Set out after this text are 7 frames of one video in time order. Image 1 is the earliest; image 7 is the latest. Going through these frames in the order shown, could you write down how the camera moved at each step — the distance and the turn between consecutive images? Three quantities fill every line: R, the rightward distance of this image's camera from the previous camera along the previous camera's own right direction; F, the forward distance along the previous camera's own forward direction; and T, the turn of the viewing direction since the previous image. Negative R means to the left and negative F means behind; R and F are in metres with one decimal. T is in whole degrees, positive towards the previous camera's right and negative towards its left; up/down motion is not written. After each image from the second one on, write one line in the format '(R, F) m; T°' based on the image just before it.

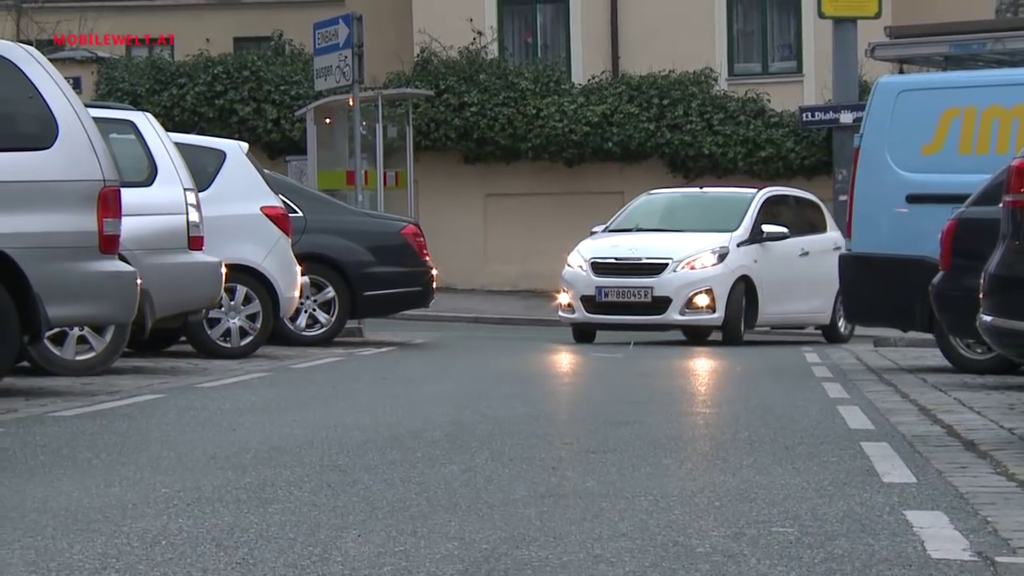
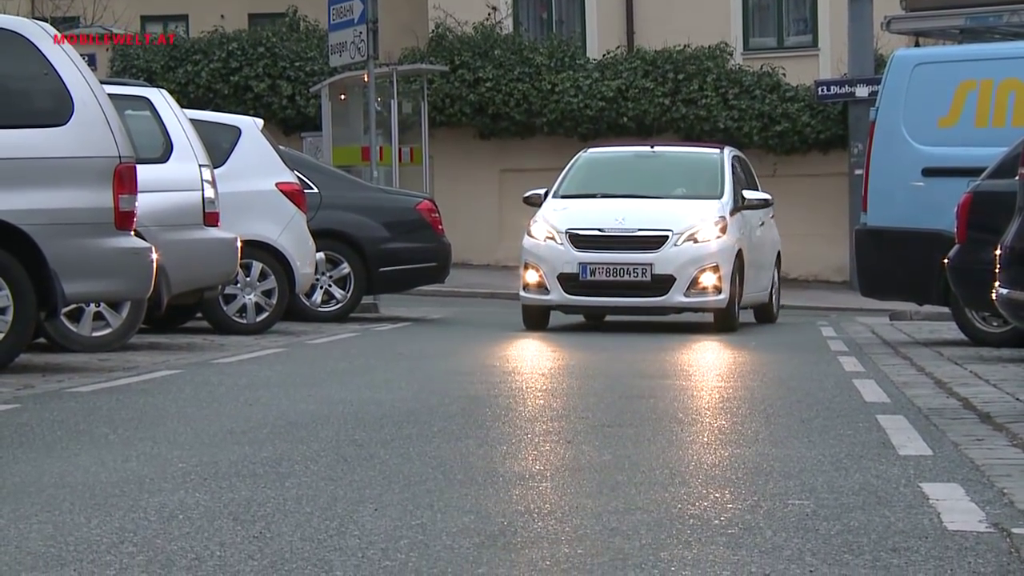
(0.0, 0.0) m; -1°
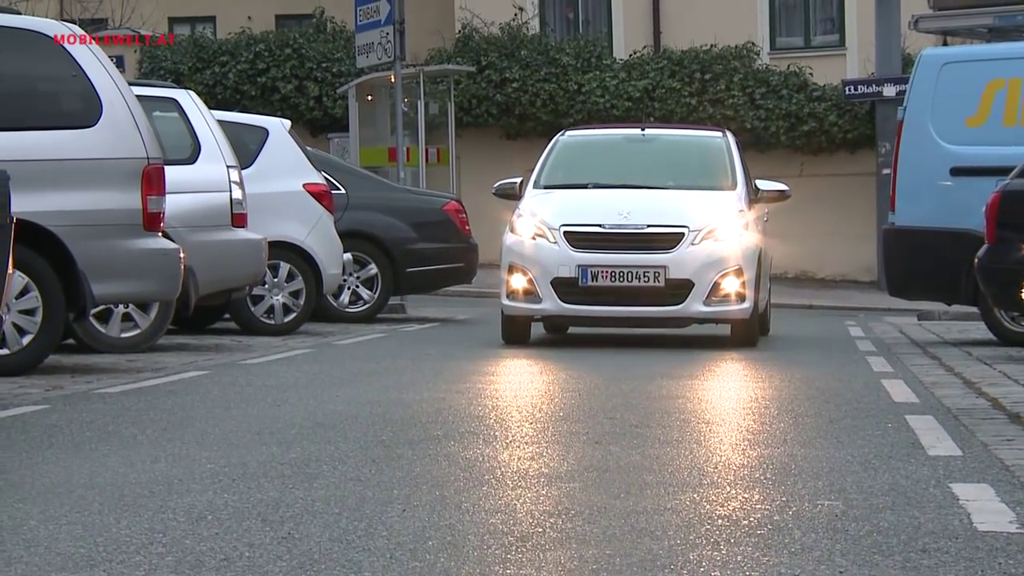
(0.0, 0.0) m; -1°
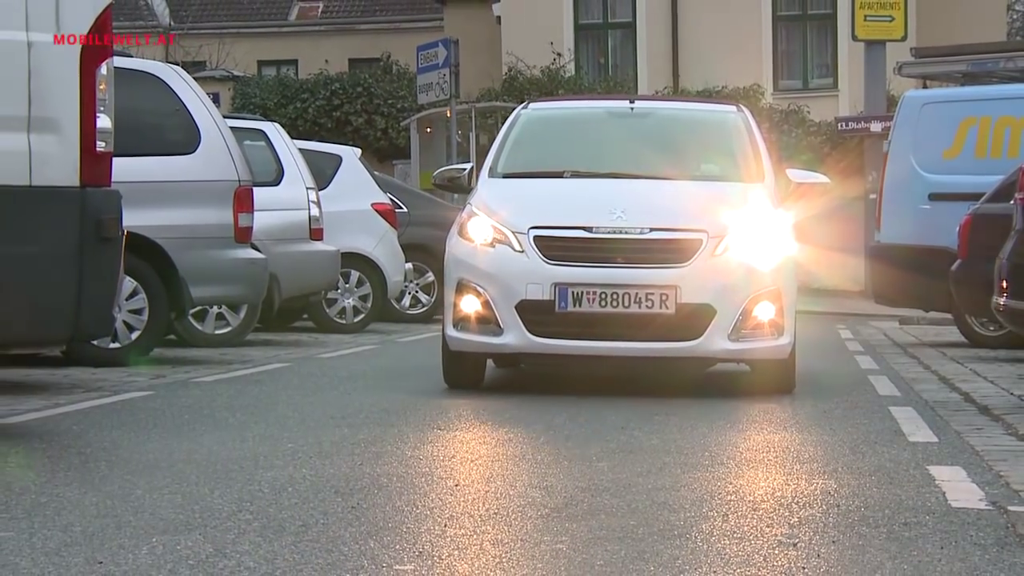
(0.0, -1.1) m; -1°
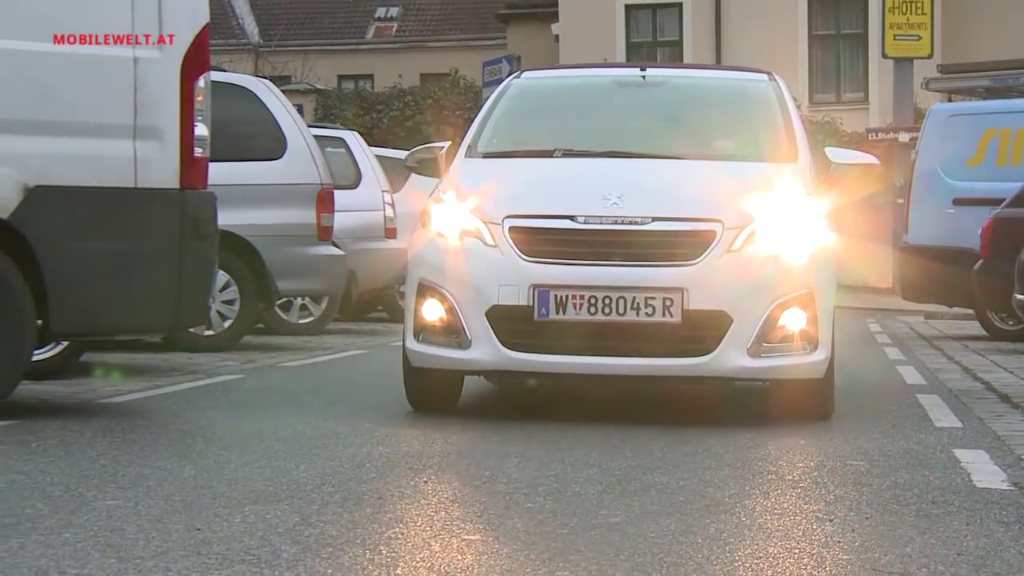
(0.0, -0.7) m; -1°
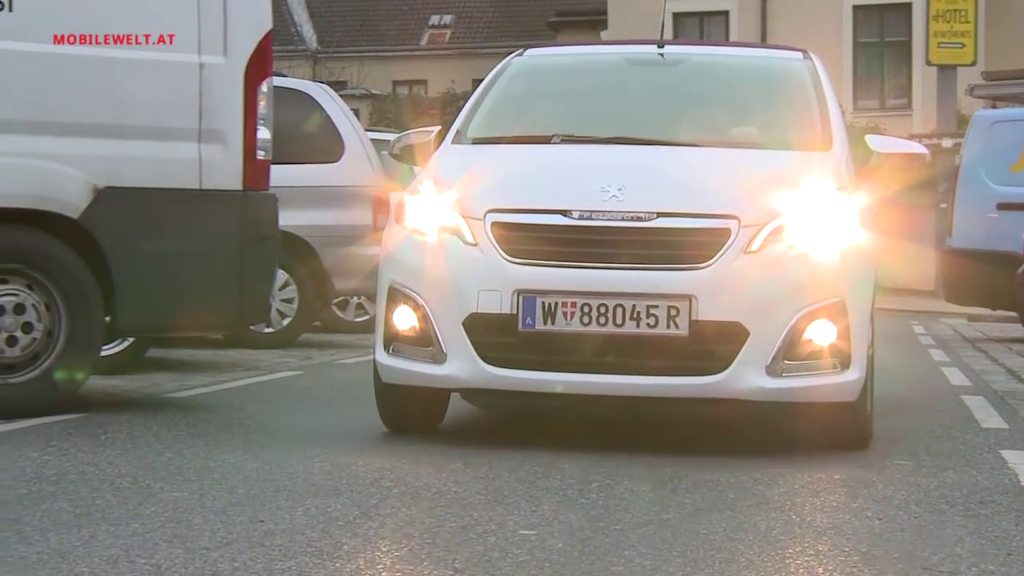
(-0.1, -0.2) m; -1°
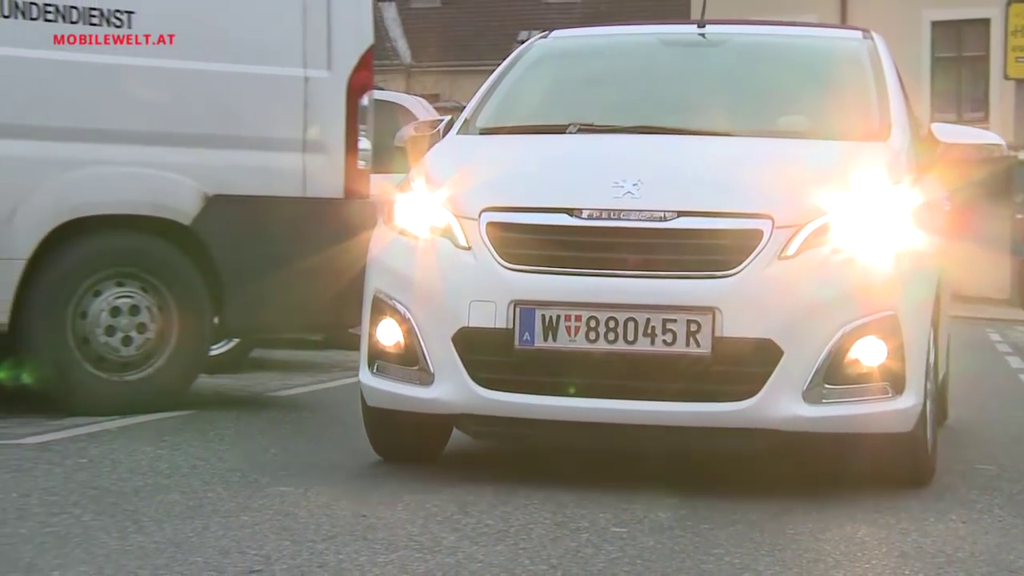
(-0.1, -0.3) m; -1°
